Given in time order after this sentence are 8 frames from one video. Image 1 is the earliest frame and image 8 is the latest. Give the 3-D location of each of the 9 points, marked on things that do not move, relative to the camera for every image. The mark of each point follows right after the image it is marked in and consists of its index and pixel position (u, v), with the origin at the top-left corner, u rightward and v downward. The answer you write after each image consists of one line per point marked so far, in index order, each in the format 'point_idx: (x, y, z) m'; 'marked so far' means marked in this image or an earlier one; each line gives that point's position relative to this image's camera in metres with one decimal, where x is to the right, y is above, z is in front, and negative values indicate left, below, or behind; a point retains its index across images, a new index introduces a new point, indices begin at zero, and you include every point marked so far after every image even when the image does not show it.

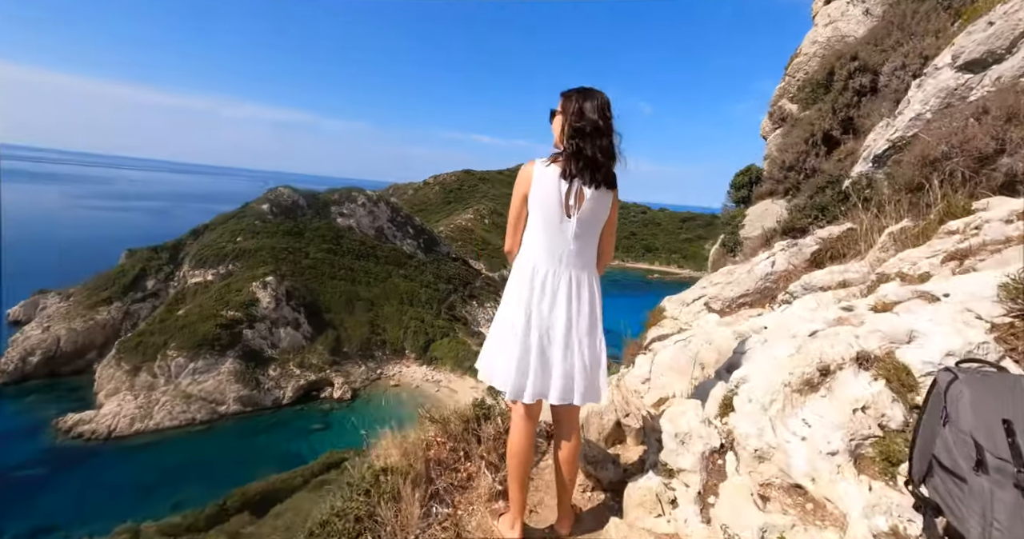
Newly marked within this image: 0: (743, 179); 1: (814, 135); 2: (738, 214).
0: (+7.1, +2.9, +16.0) m
1: (+7.6, +3.5, +13.4) m
2: (+6.7, +1.7, +15.3) m
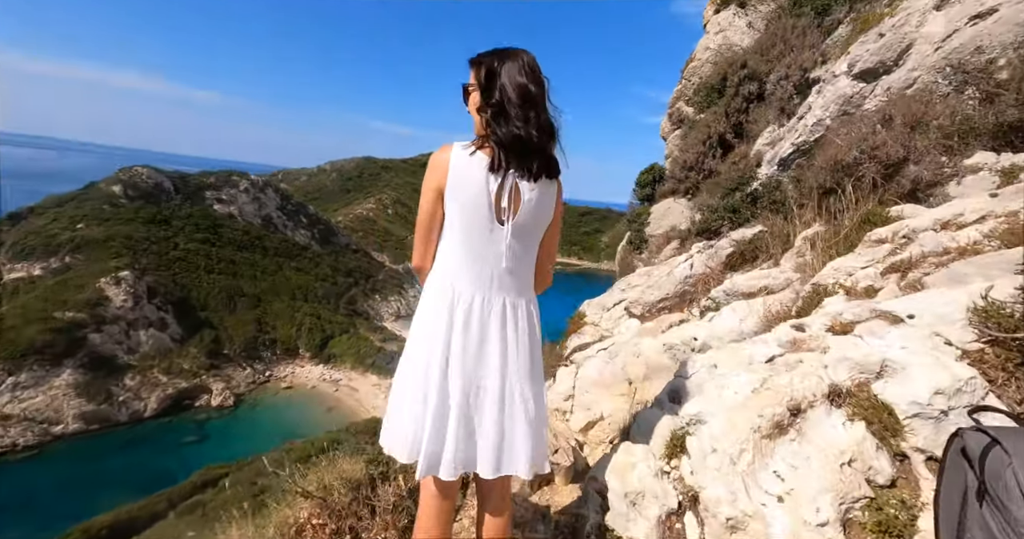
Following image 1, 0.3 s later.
0: (+4.3, +3.0, +16.1) m
1: (+5.2, +3.5, +13.7) m
2: (+4.0, +1.8, +15.4) m
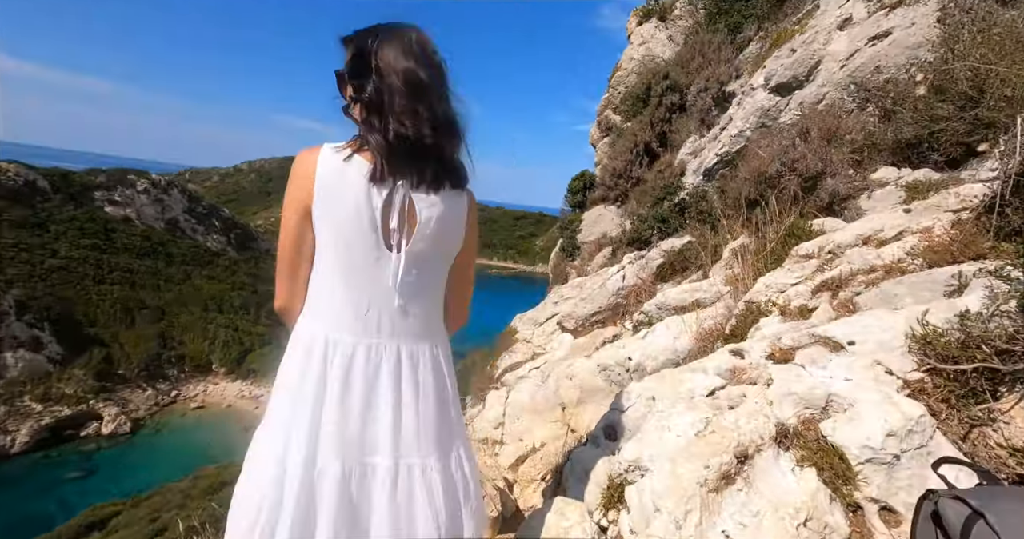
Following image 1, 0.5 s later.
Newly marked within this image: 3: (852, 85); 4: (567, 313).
0: (+2.0, +2.7, +16.1) m
1: (+3.3, +3.3, +13.8) m
2: (+1.9, +1.6, +15.4) m
3: (+4.6, +2.5, +7.0) m
4: (+0.9, -0.8, +8.5) m
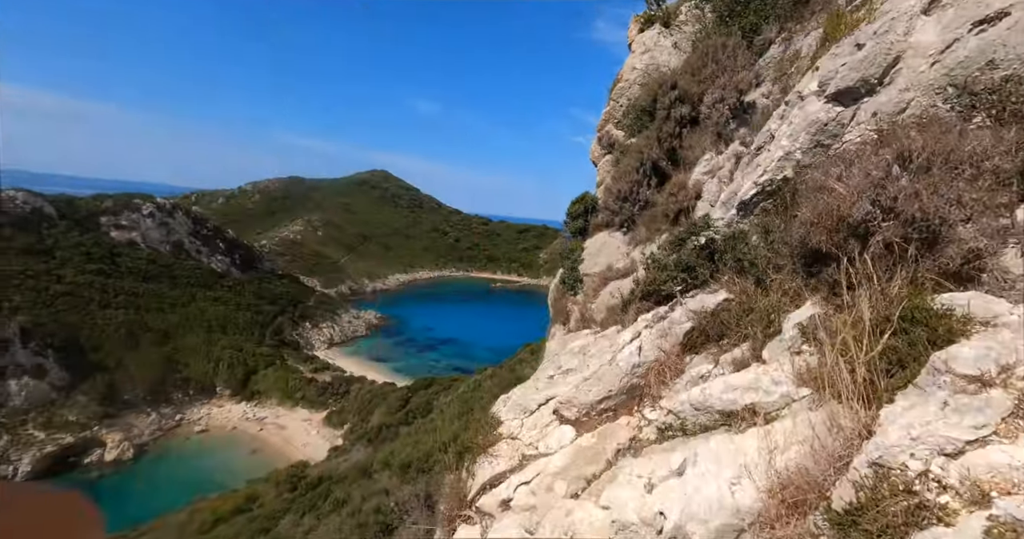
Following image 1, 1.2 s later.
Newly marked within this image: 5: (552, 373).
0: (+1.8, +1.7, +14.2) m
1: (+3.0, +2.4, +12.0) m
2: (+1.6, +0.6, +13.4) m
3: (+4.3, +1.8, +5.1) m
4: (+0.7, -1.6, +6.5) m
5: (+0.7, -1.8, +8.2) m
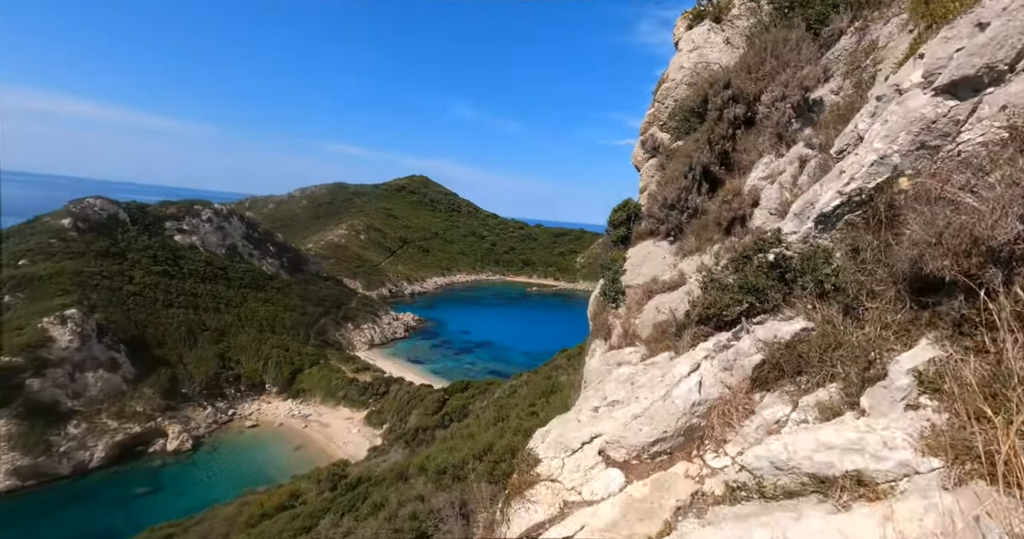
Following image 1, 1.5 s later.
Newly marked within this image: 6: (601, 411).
0: (+2.7, +1.4, +13.4) m
1: (+3.8, +2.1, +11.1) m
2: (+2.6, +0.3, +12.6) m
3: (+4.6, +1.6, +4.1) m
4: (+1.1, -1.8, +5.8) m
5: (+1.2, -2.0, +7.4) m
6: (+1.3, -2.2, +7.6) m
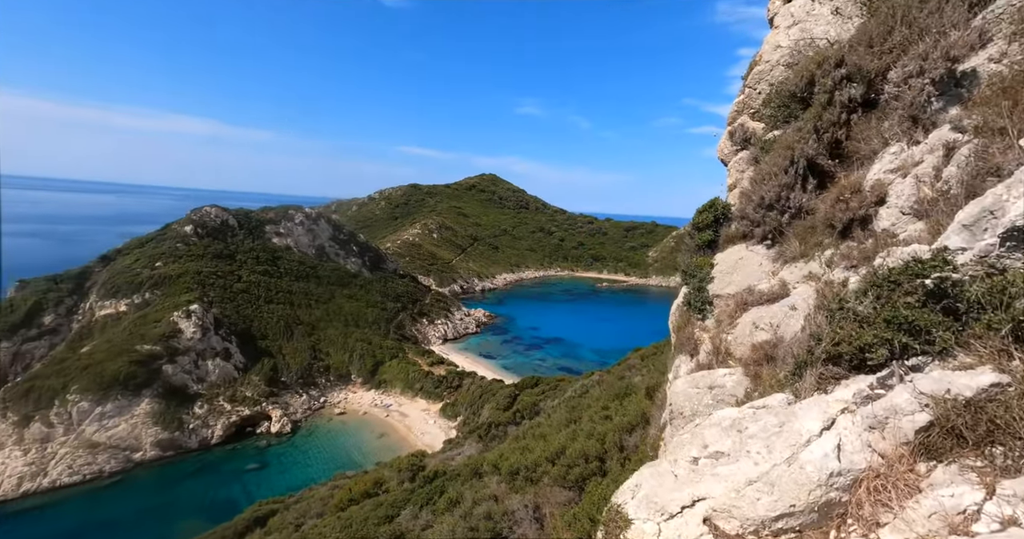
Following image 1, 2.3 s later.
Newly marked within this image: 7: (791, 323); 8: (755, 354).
0: (+4.4, +1.3, +12.0) m
1: (+5.1, +2.0, +9.6) m
2: (+4.1, +0.1, +11.3) m
3: (+5.1, +1.4, +2.6) m
4: (+1.9, -2.1, +4.7) m
5: (+2.2, -2.2, +6.3) m
6: (+2.3, -2.4, +6.5) m
7: (+4.4, -0.9, +8.4) m
8: (+3.9, -1.4, +8.5) m
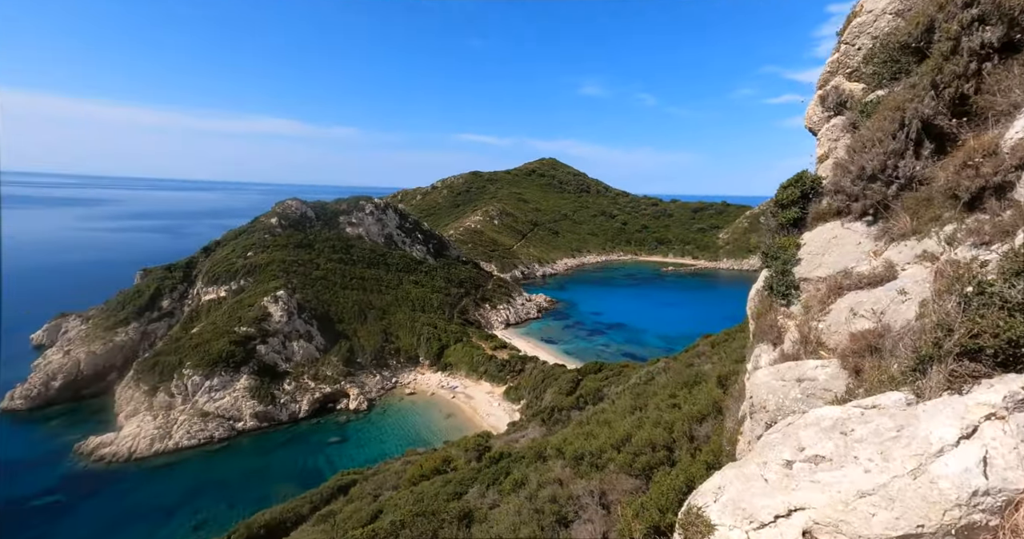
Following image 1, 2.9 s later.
0: (+5.8, +1.7, +10.9) m
1: (+6.2, +2.3, +8.4) m
2: (+5.4, +0.5, +10.2) m
3: (+5.4, +1.5, +1.5) m
4: (+2.5, -1.9, +4.0) m
5: (+3.0, -2.0, +5.6) m
6: (+3.1, -2.2, +5.7) m
7: (+5.4, -0.6, +7.3) m
8: (+4.9, -1.1, +7.5) m
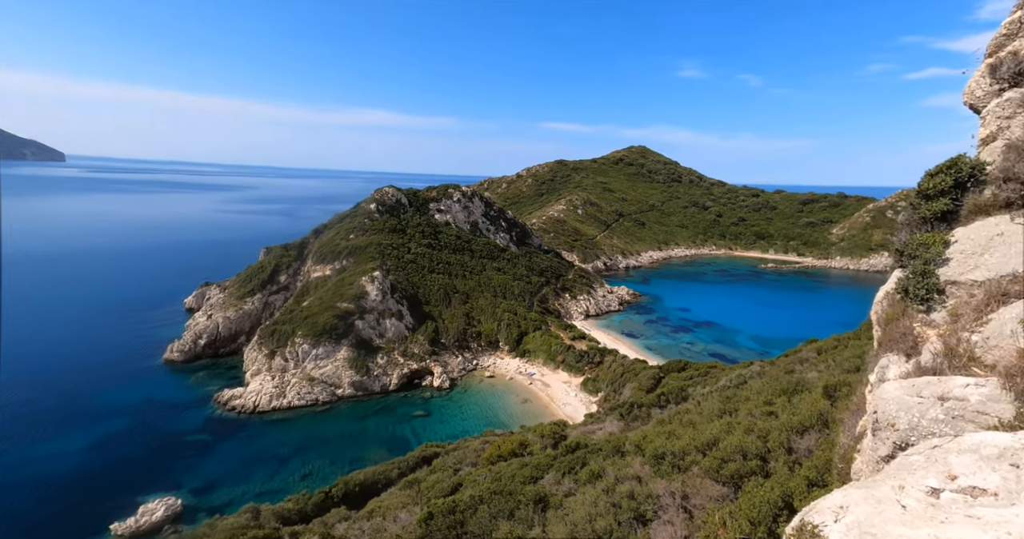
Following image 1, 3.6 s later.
0: (+7.7, +1.7, +9.3) m
1: (+7.7, +2.2, +6.7) m
2: (+7.2, +0.5, +8.7) m
3: (+5.7, +1.3, +0.1) m
4: (+3.1, -1.9, +3.1) m
5: (+3.9, -2.0, +4.7) m
6: (+4.0, -2.1, +4.8) m
7: (+6.6, -0.6, +5.9) m
8: (+6.1, -1.1, +6.2) m
